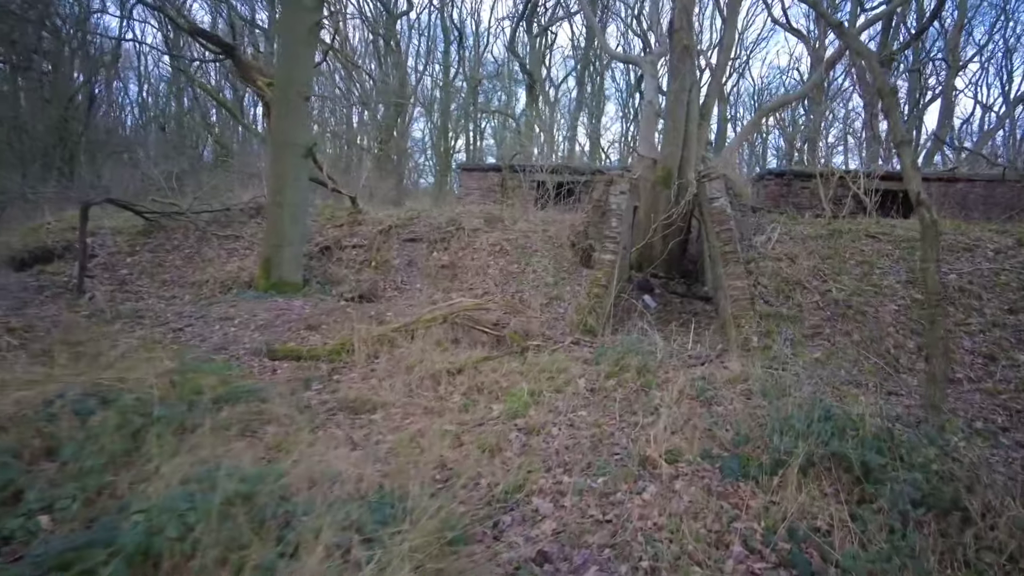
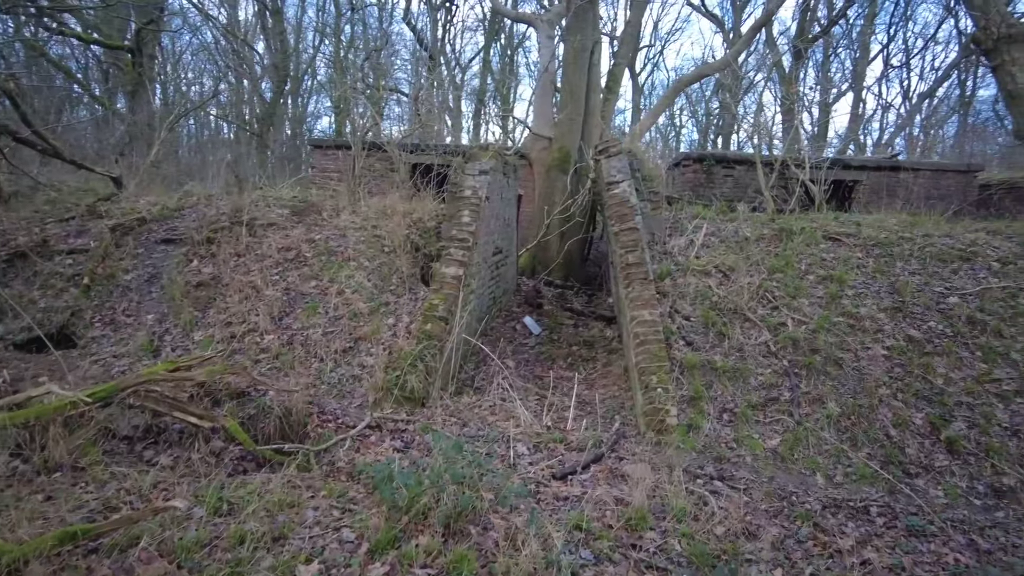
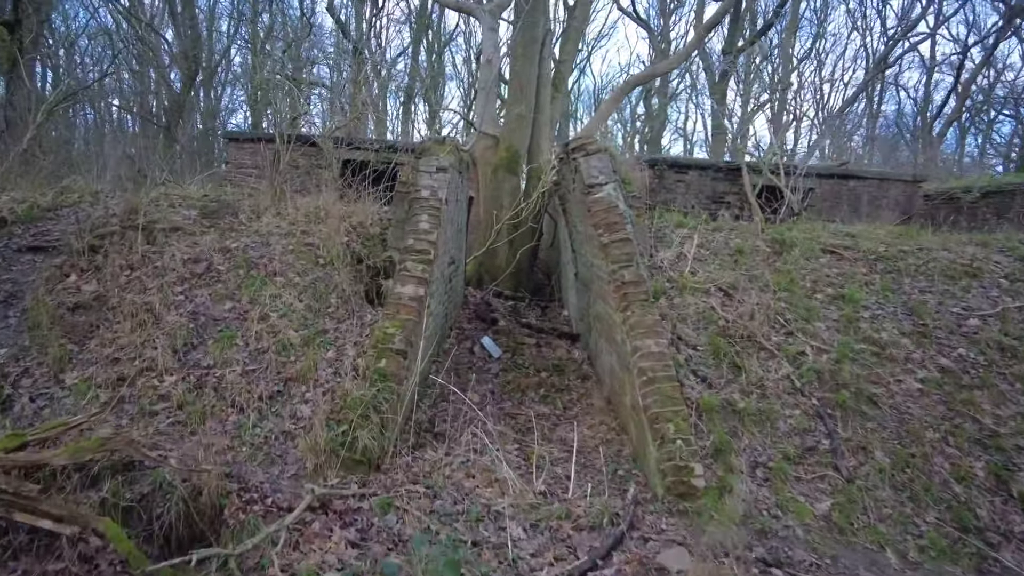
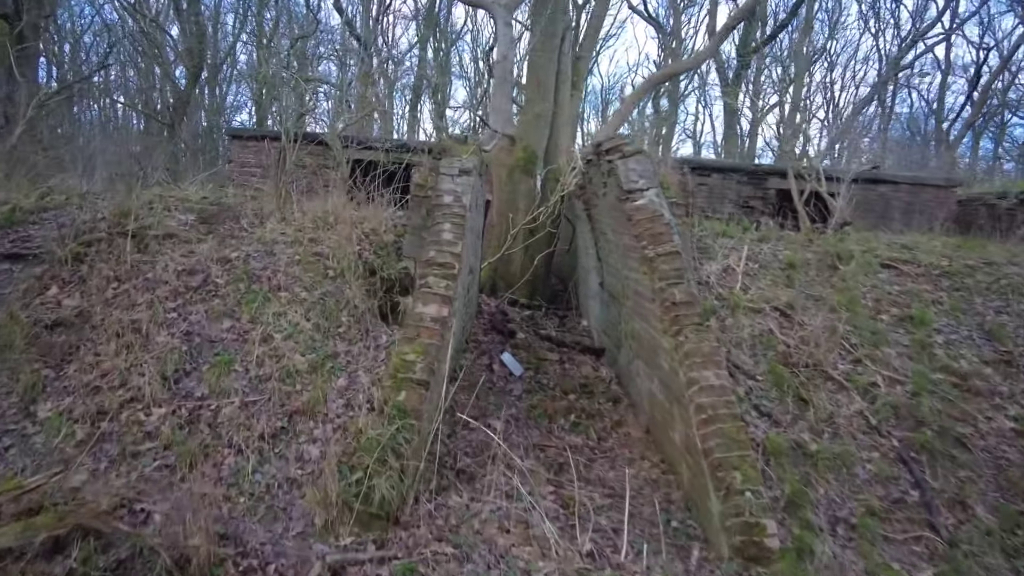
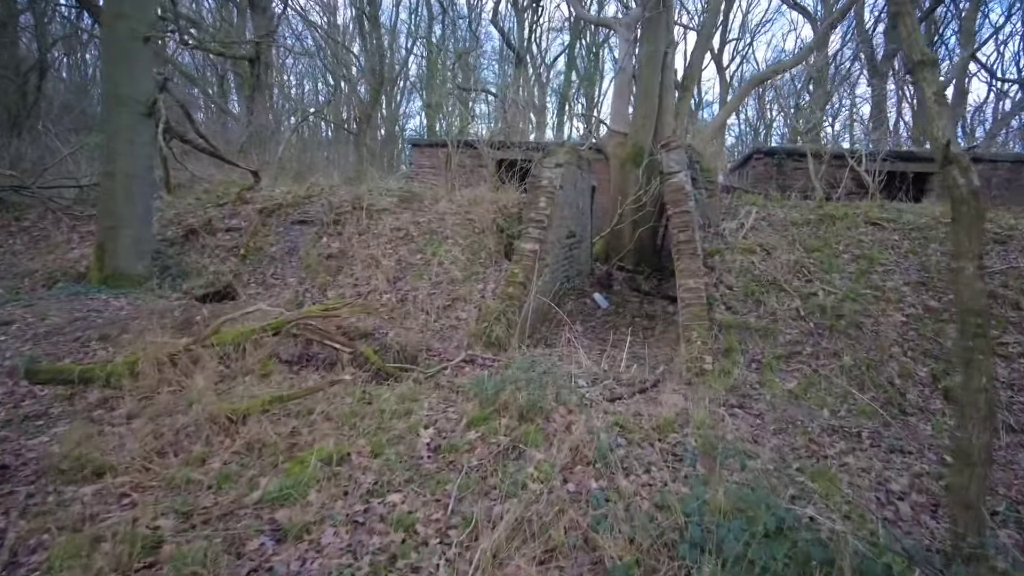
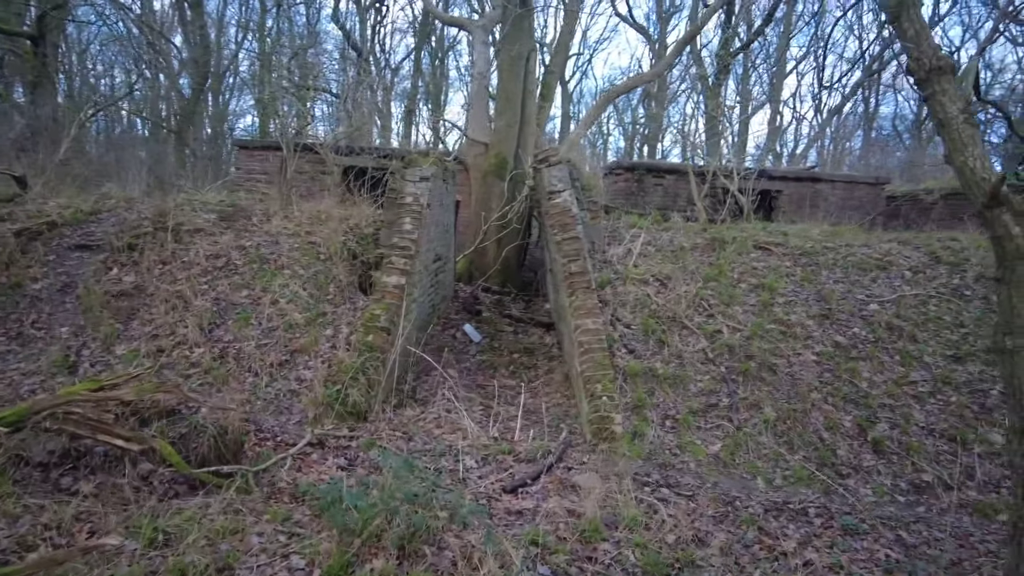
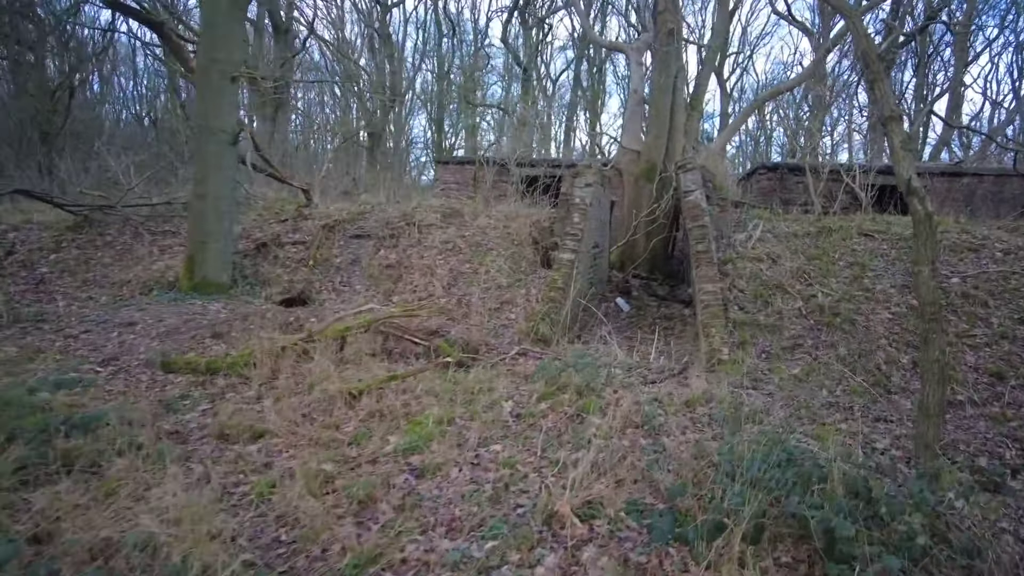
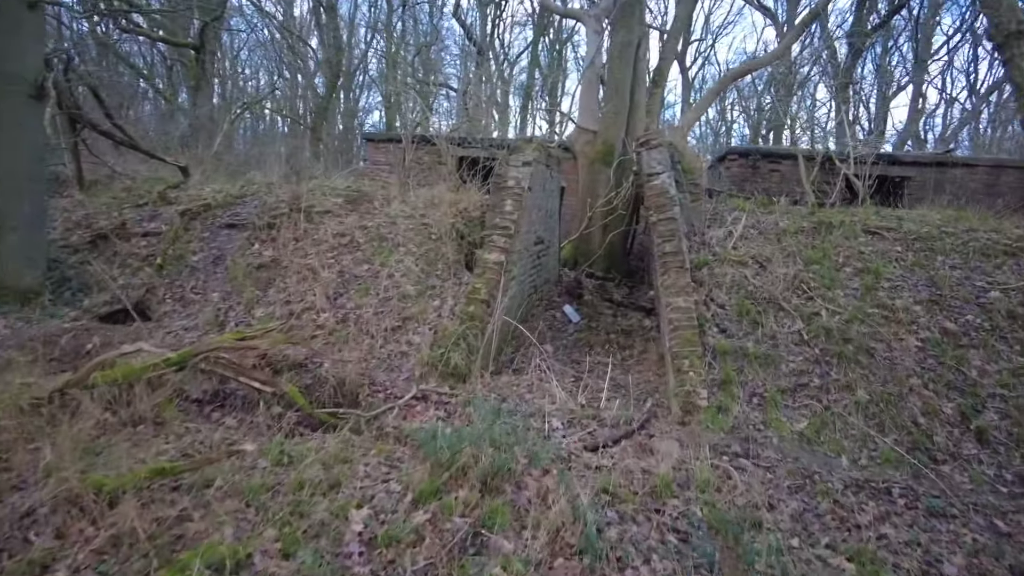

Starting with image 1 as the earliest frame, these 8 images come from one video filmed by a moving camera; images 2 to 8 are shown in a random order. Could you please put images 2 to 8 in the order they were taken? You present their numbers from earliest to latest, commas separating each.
7, 5, 8, 2, 6, 3, 4
